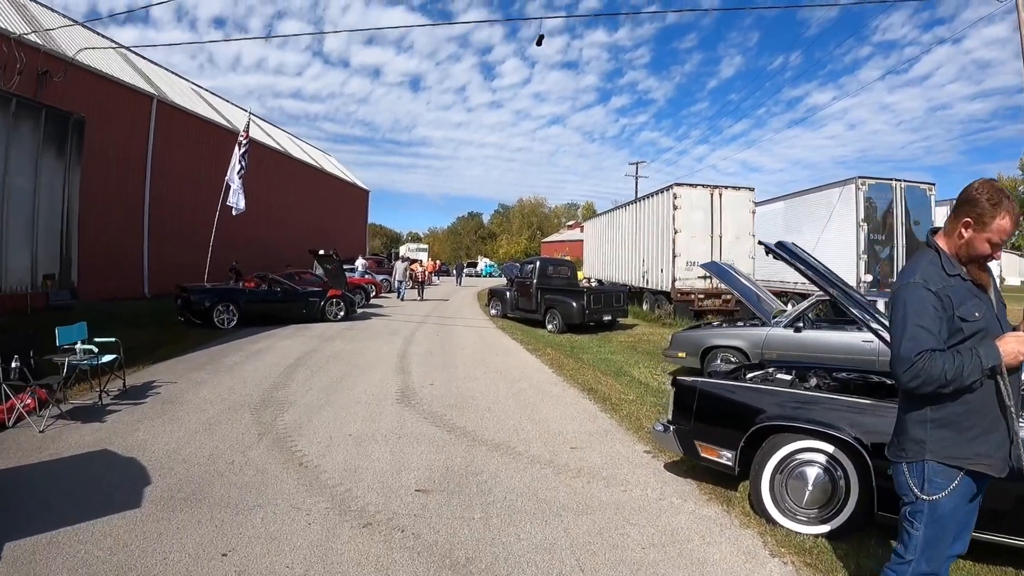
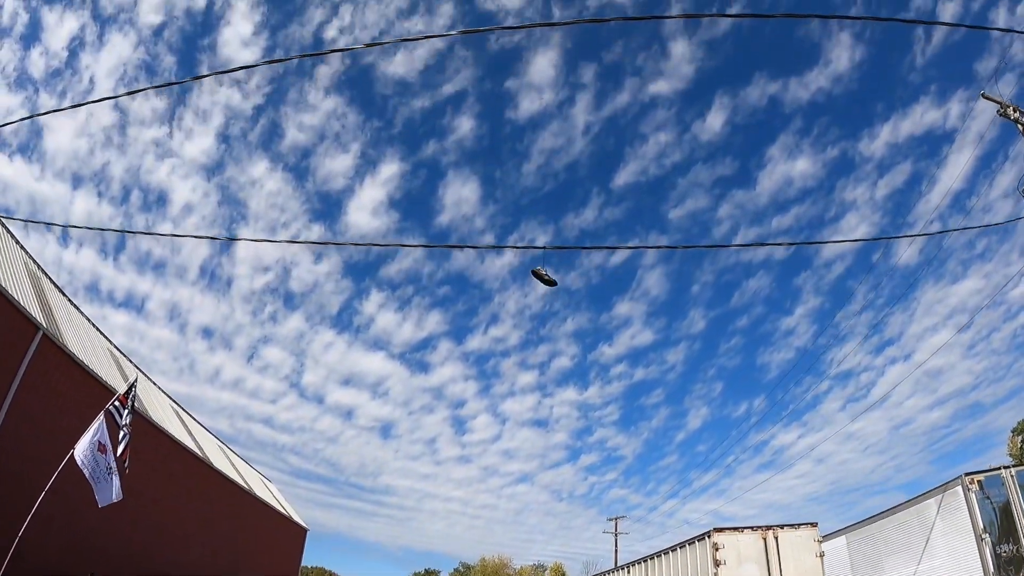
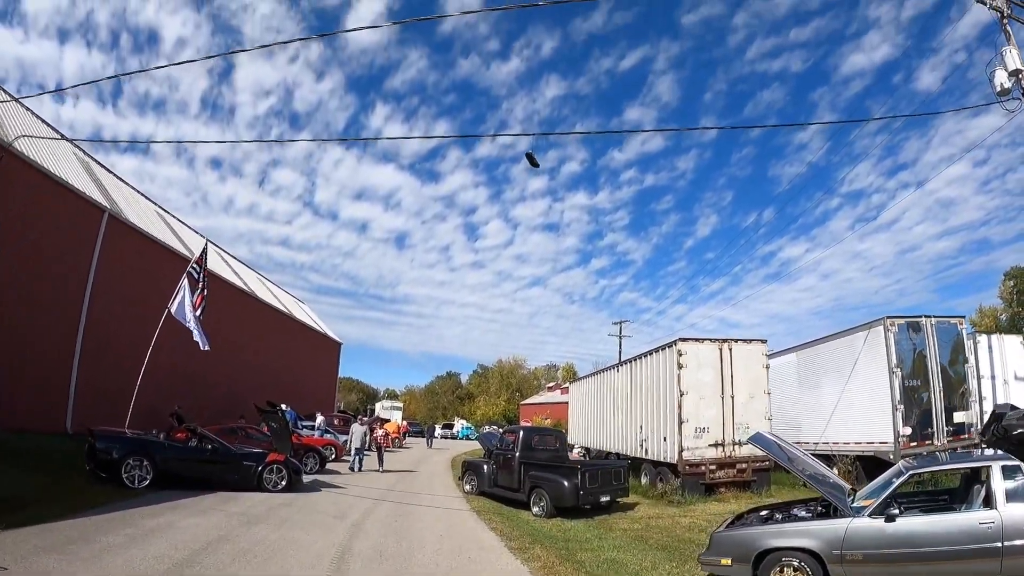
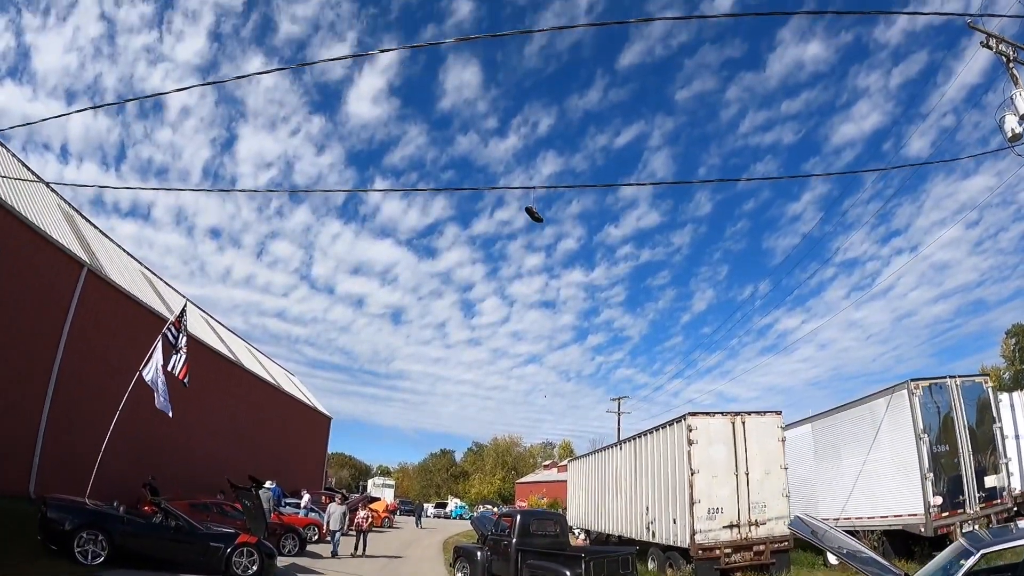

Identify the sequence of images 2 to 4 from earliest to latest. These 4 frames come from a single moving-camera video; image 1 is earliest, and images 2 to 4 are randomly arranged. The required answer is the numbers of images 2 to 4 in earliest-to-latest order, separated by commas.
3, 4, 2
